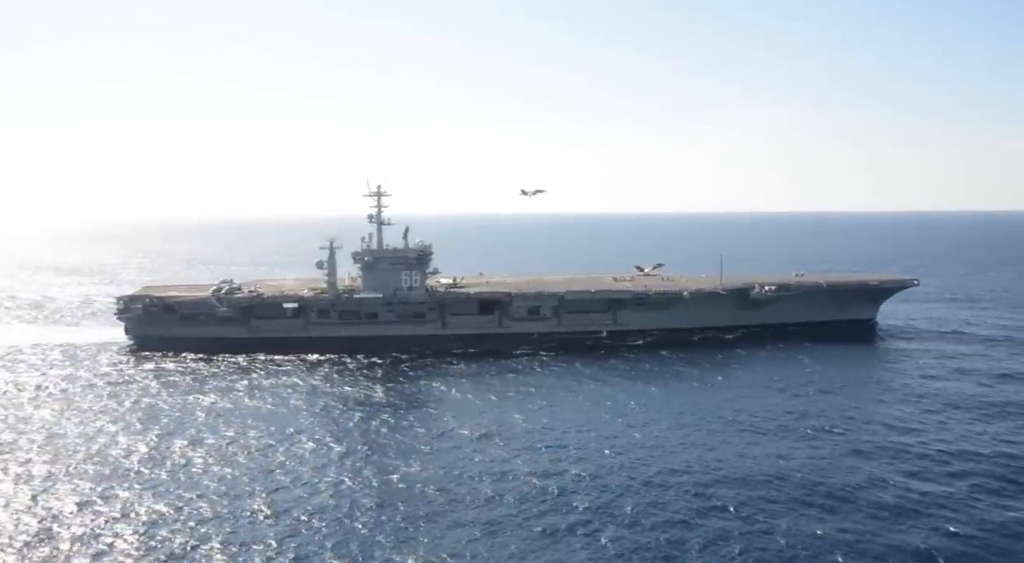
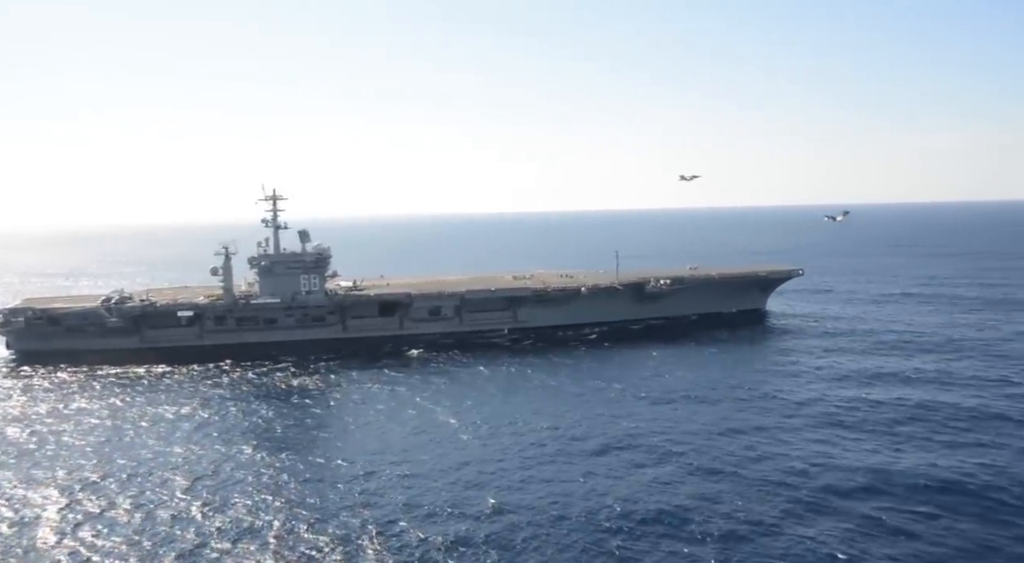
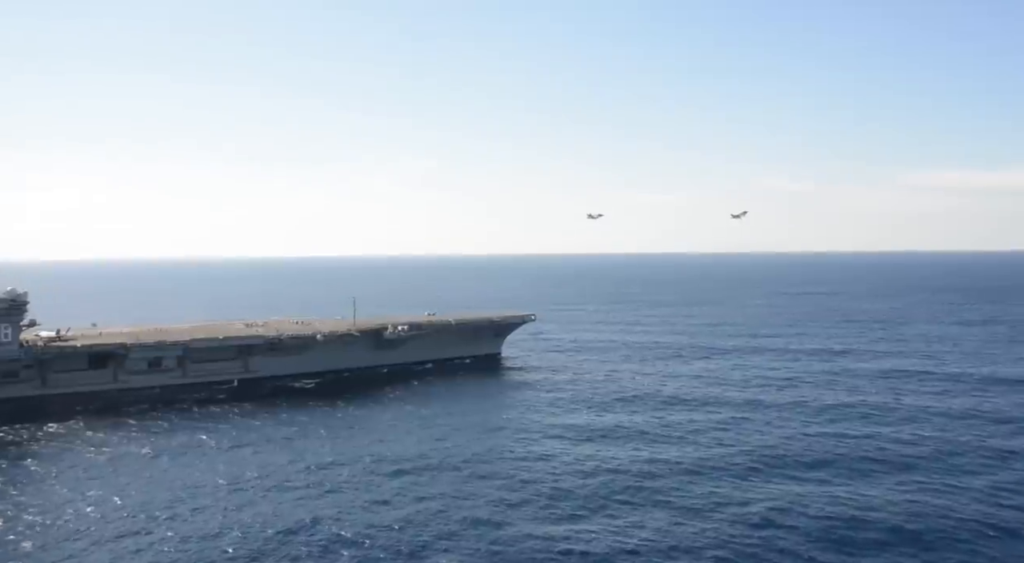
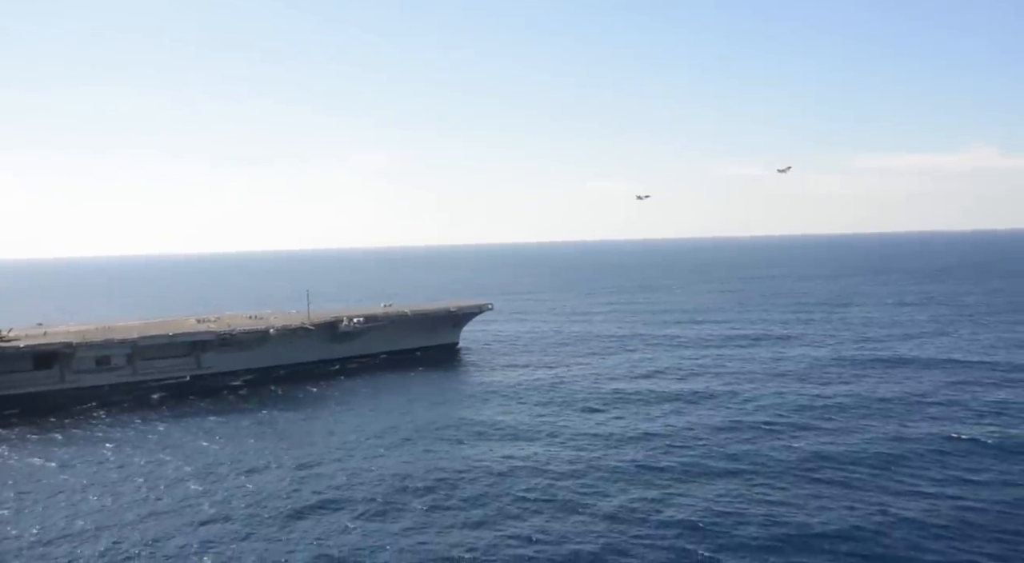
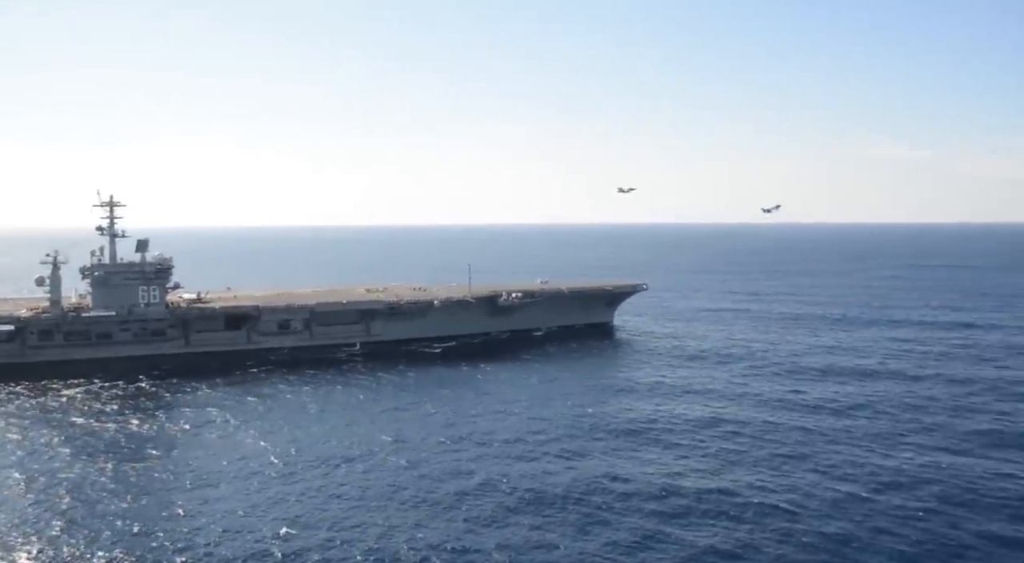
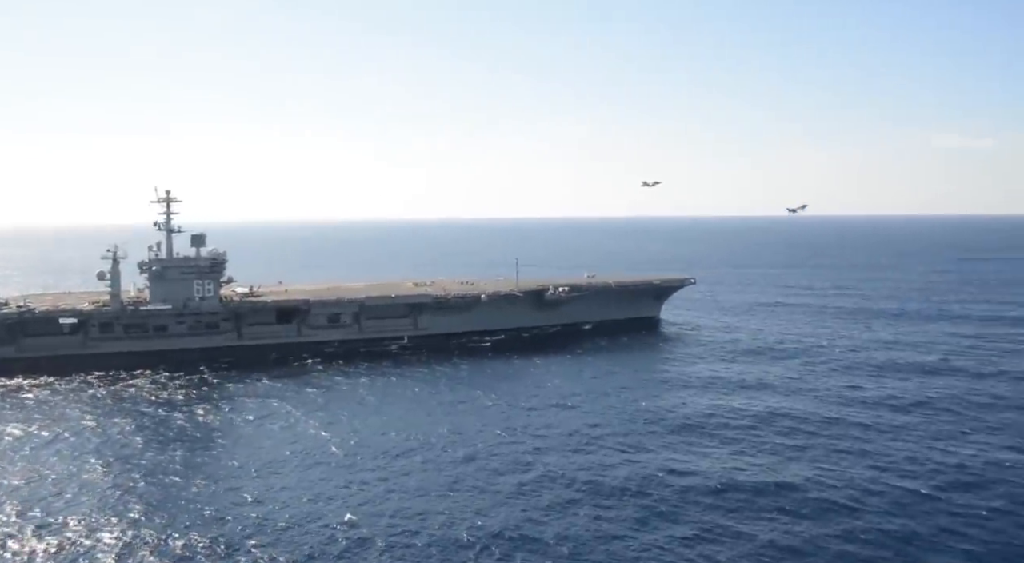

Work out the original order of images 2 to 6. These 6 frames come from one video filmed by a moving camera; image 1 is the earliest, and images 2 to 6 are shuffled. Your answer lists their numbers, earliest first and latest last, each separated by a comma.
2, 6, 5, 3, 4
